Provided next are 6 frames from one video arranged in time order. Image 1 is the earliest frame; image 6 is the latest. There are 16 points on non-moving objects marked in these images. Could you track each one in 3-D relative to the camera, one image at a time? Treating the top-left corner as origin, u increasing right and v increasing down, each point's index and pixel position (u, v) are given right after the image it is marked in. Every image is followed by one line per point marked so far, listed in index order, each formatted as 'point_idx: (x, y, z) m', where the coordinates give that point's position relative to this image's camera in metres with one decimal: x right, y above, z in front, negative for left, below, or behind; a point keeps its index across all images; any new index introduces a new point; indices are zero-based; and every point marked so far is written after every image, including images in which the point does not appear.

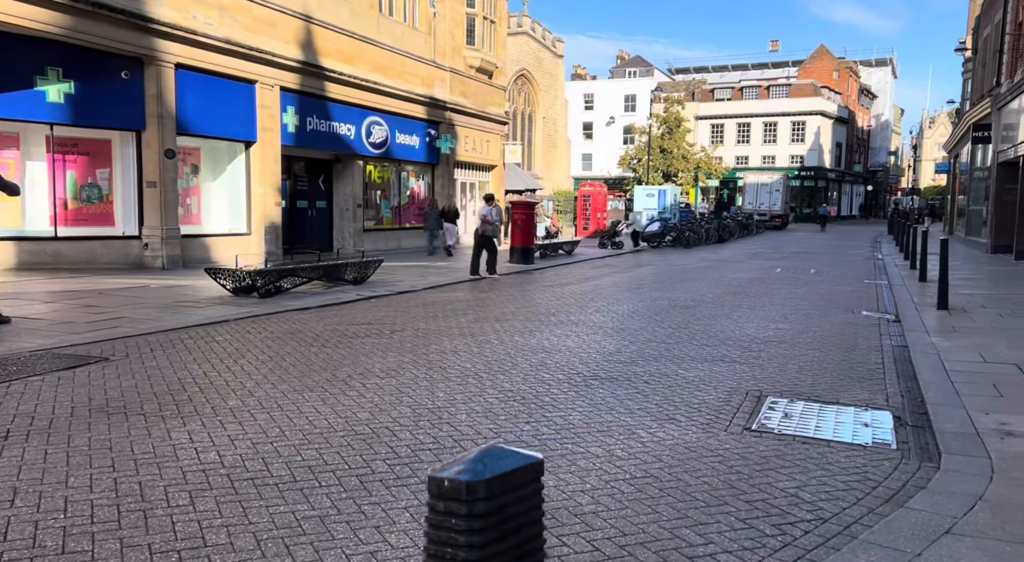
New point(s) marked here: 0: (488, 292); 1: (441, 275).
0: (-0.3, -0.2, +12.6) m
1: (-1.4, +0.1, +15.4) m
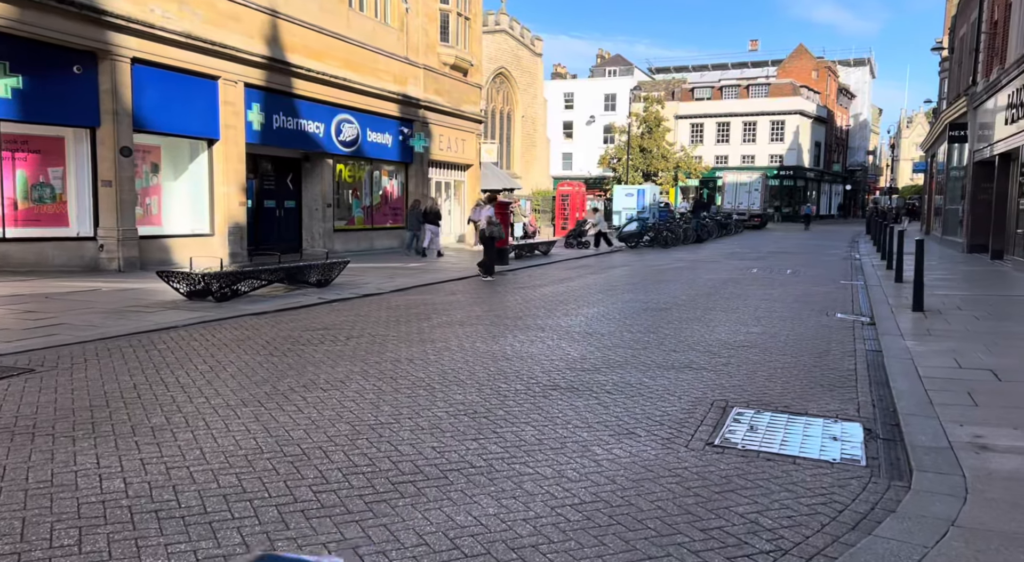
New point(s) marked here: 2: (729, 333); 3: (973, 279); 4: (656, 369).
0: (-0.8, -0.2, +12.3) m
1: (-2.0, +0.1, +15.0) m
2: (+2.5, -0.6, +9.0) m
3: (+9.9, 0.0, +16.6) m
4: (+1.3, -0.8, +6.8) m
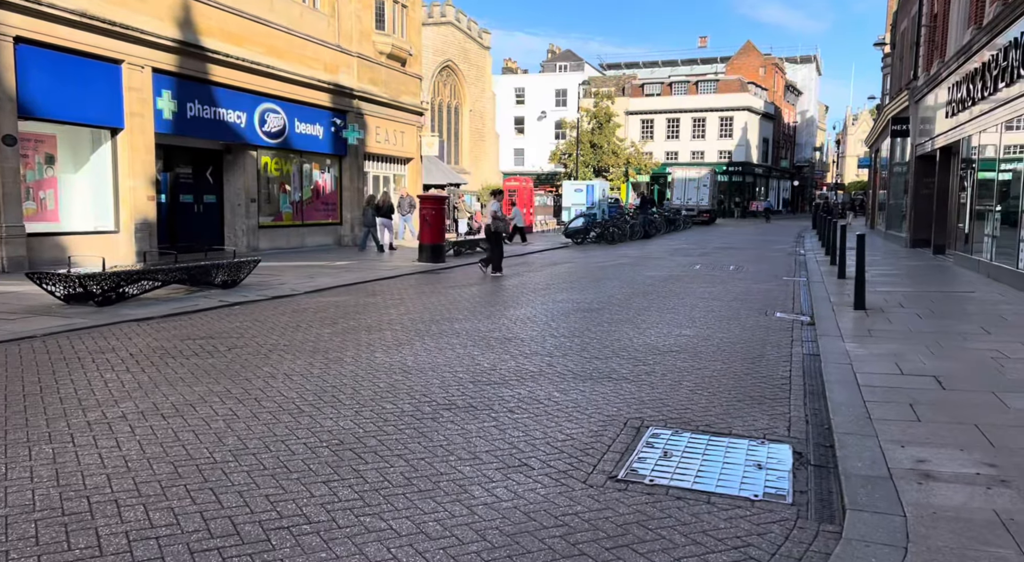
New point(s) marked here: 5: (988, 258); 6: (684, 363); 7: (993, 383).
0: (-1.9, -0.2, +11.4) m
1: (-3.2, +0.1, +14.1) m
2: (+1.6, -0.6, +8.3) m
3: (+8.5, +0.1, +16.4) m
4: (+0.5, -0.8, +6.1) m
5: (+9.5, +0.5, +15.4) m
6: (+1.6, -0.7, +7.0) m
7: (+3.9, -0.8, +6.3) m
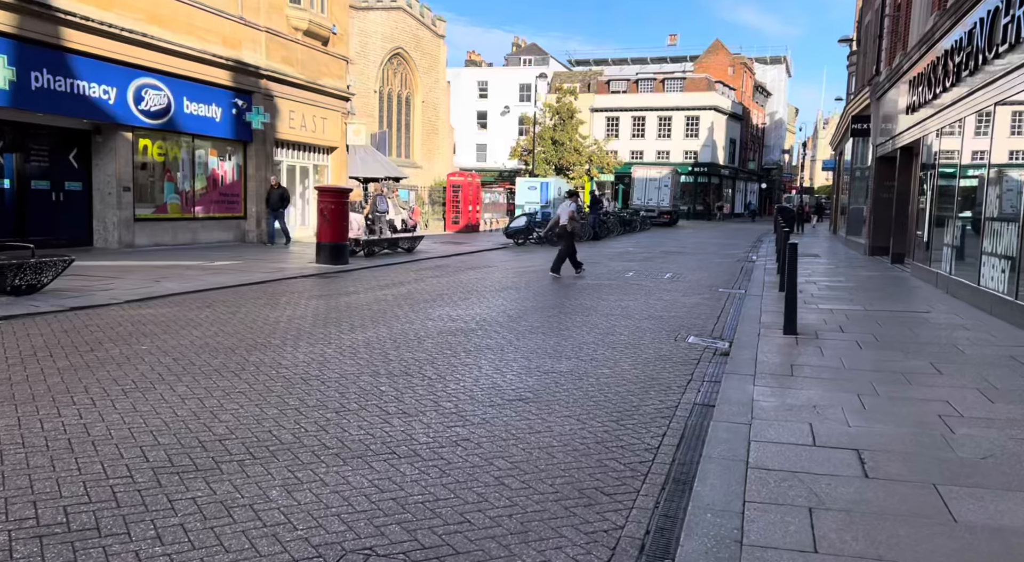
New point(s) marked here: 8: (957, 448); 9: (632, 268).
0: (-3.6, -0.3, +9.4) m
1: (-4.9, 0.0, +12.0) m
2: (+0.1, -0.8, +6.4) m
3: (+6.7, -0.1, +14.7) m
4: (-1.0, -1.0, +4.1) m
5: (+7.7, +0.2, +13.8) m
6: (+0.1, -0.9, +5.1) m
7: (+2.4, -1.1, +4.5) m
8: (+2.8, -1.0, +4.9) m
9: (+2.8, +0.3, +17.9) m
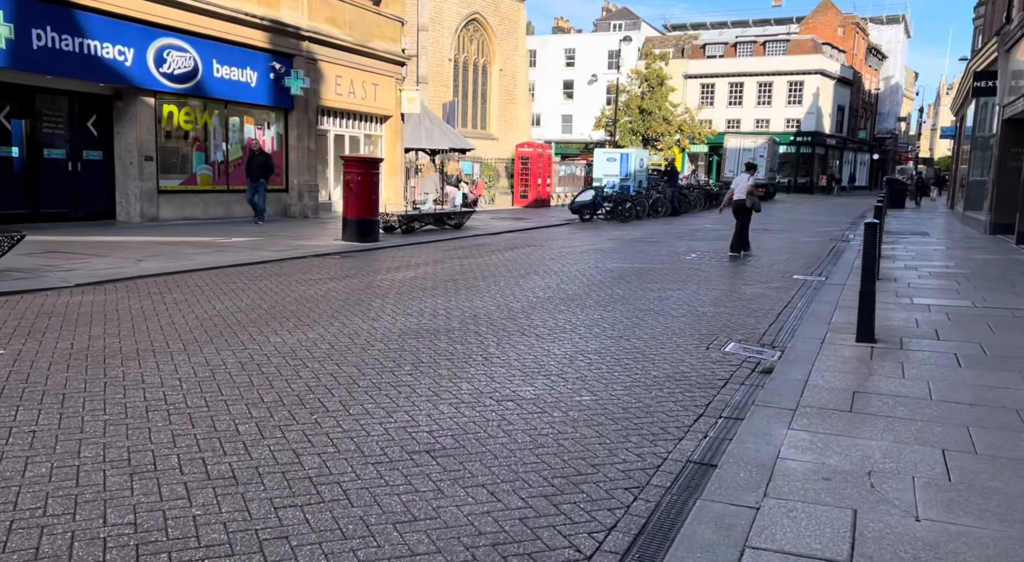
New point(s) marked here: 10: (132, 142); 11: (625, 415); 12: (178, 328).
0: (-3.6, -0.1, +8.1) m
1: (-4.6, +0.3, +10.8) m
2: (-0.3, -0.8, +4.7) m
3: (+7.3, +0.1, +12.1) m
4: (-1.7, -1.0, +2.6) m
5: (+8.2, +0.3, +11.1) m
6: (-0.5, -0.9, +3.4) m
7: (+1.8, -1.1, +2.5) m
8: (+2.2, -1.1, +2.8) m
9: (+3.8, +0.7, +15.8) m
10: (-7.2, +2.6, +14.6) m
11: (+0.7, -0.8, +4.8) m
12: (-2.8, -0.4, +6.4) m
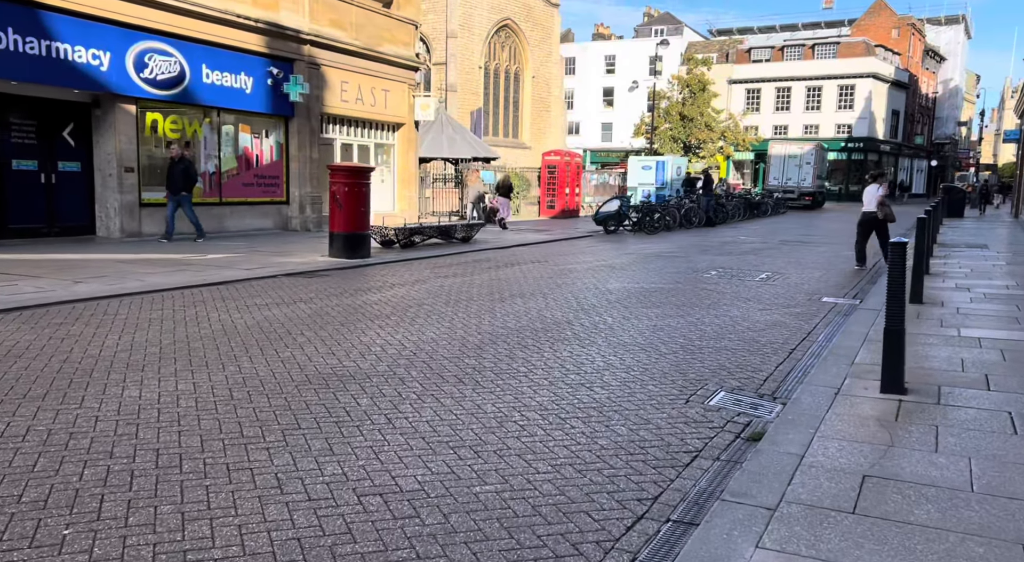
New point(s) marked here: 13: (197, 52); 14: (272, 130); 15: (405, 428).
0: (-4.0, -0.4, +7.0) m
1: (-4.8, 0.0, +9.8) m
2: (-1.0, -1.0, +3.4) m
3: (+7.1, -0.3, +10.3) m
4: (-2.4, -1.2, +1.4) m
5: (+7.9, 0.0, +9.3) m
6: (-1.2, -1.2, +2.1) m
7: (+1.0, -1.4, +1.1) m
8: (+1.5, -1.3, +1.4) m
9: (+3.8, +0.3, +14.2) m
10: (-7.2, +2.3, +13.8) m
11: (+0.1, -1.1, +3.4) m
12: (-3.3, -0.6, +5.2) m
13: (-6.1, +4.4, +15.0) m
14: (-5.5, +3.4, +17.2) m
15: (-0.6, -0.9, +4.6) m
